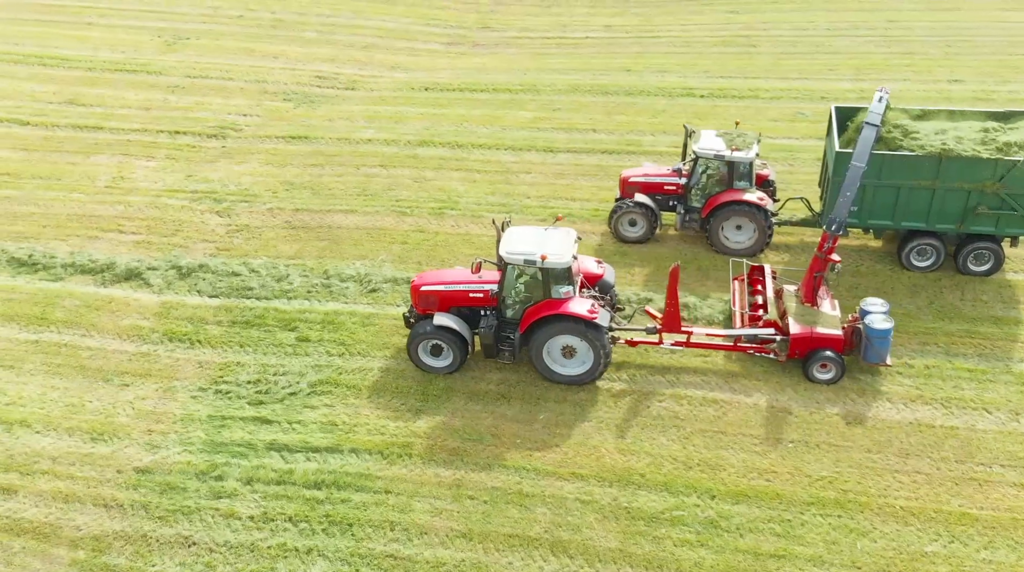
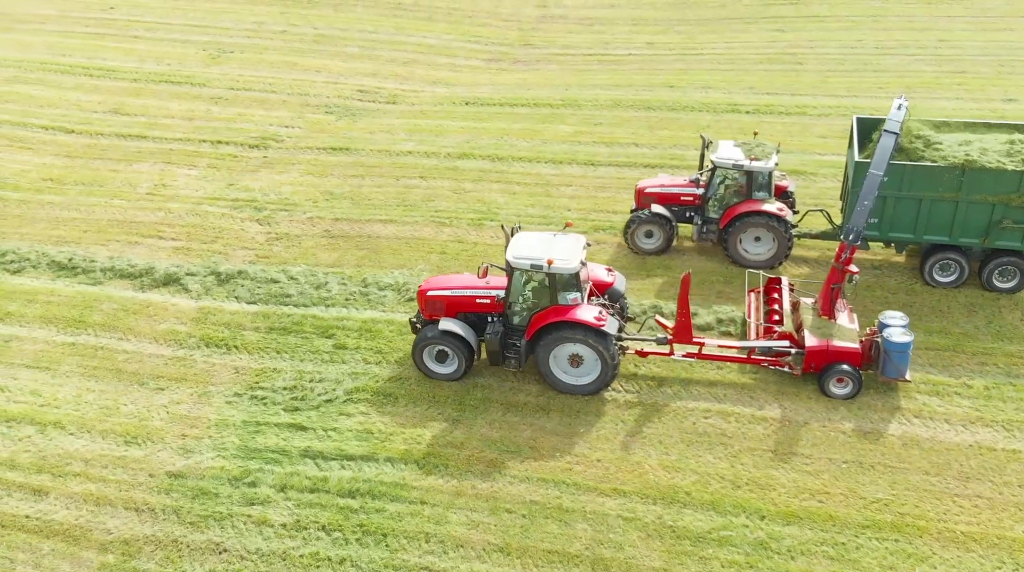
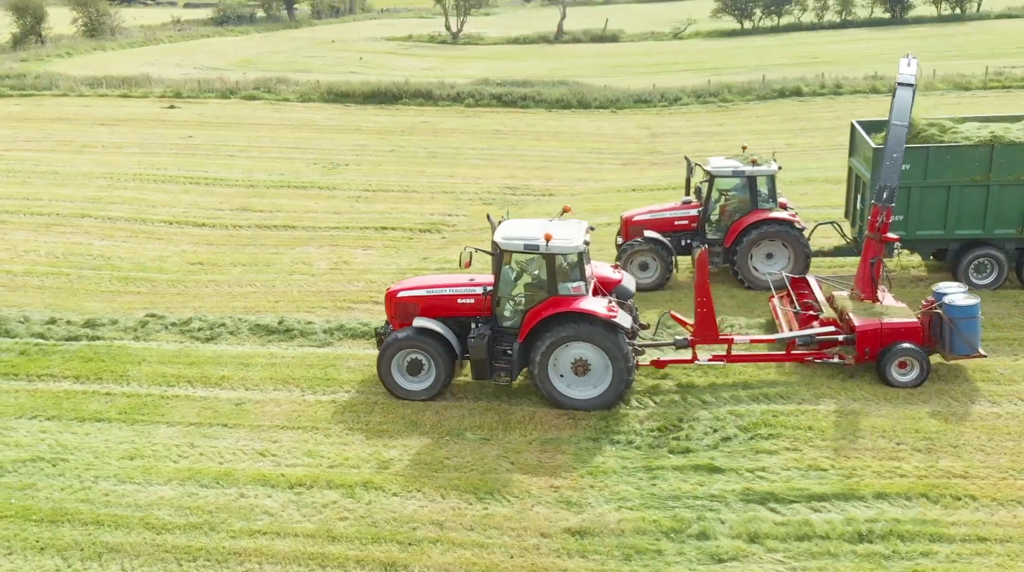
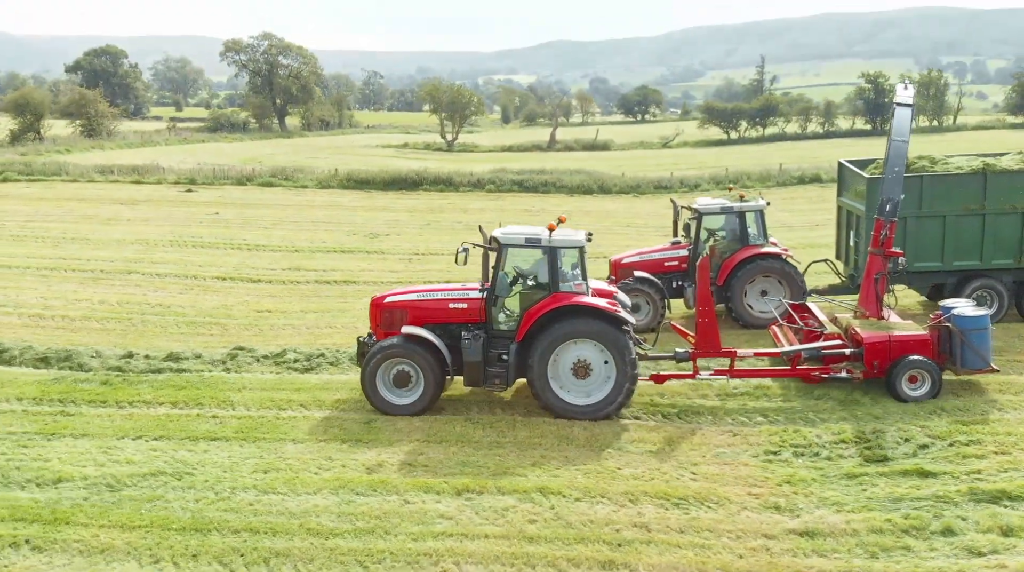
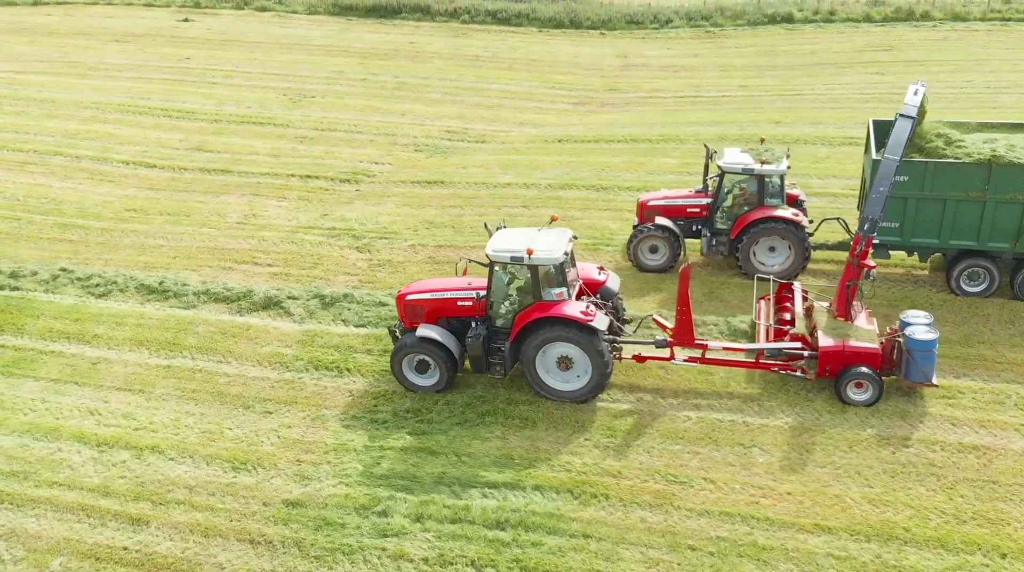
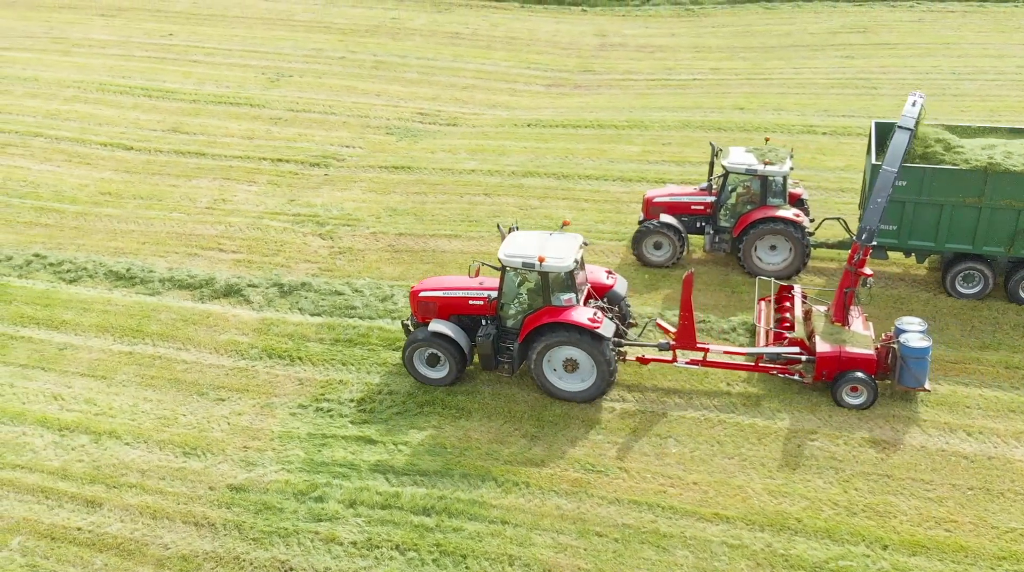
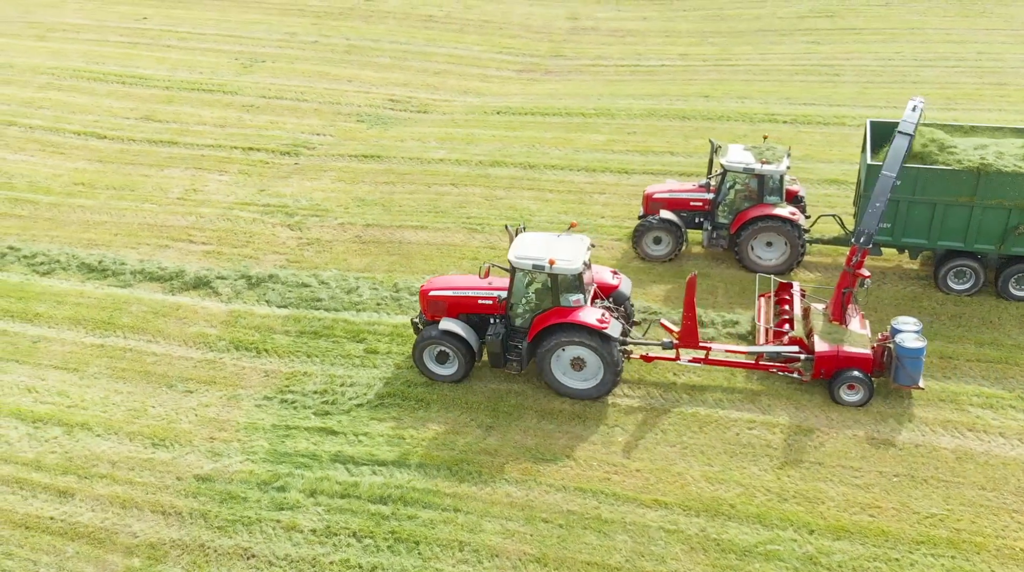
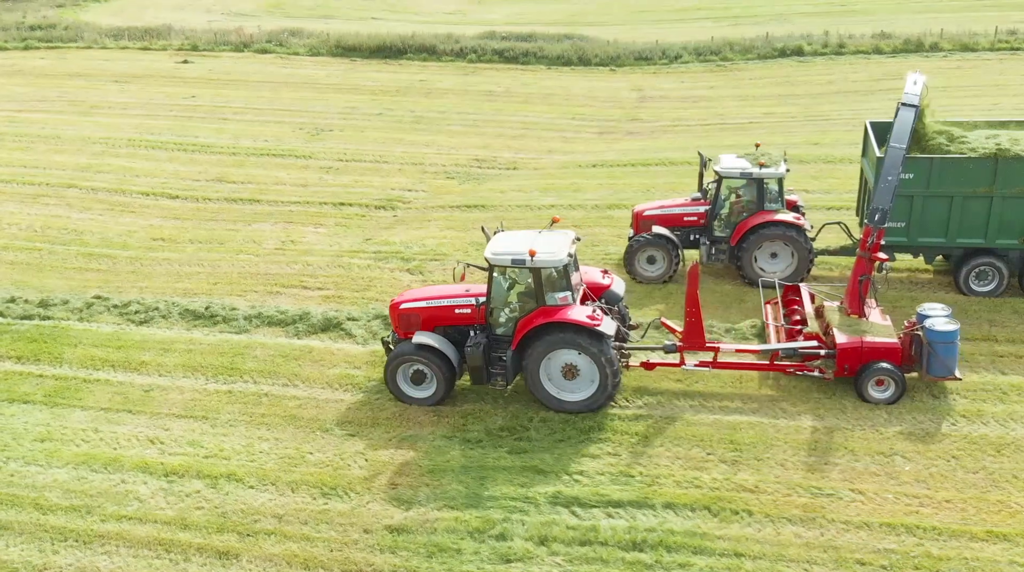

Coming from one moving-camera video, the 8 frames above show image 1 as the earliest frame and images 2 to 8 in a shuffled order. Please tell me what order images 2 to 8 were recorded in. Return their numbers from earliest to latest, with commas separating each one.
2, 7, 6, 5, 8, 3, 4
